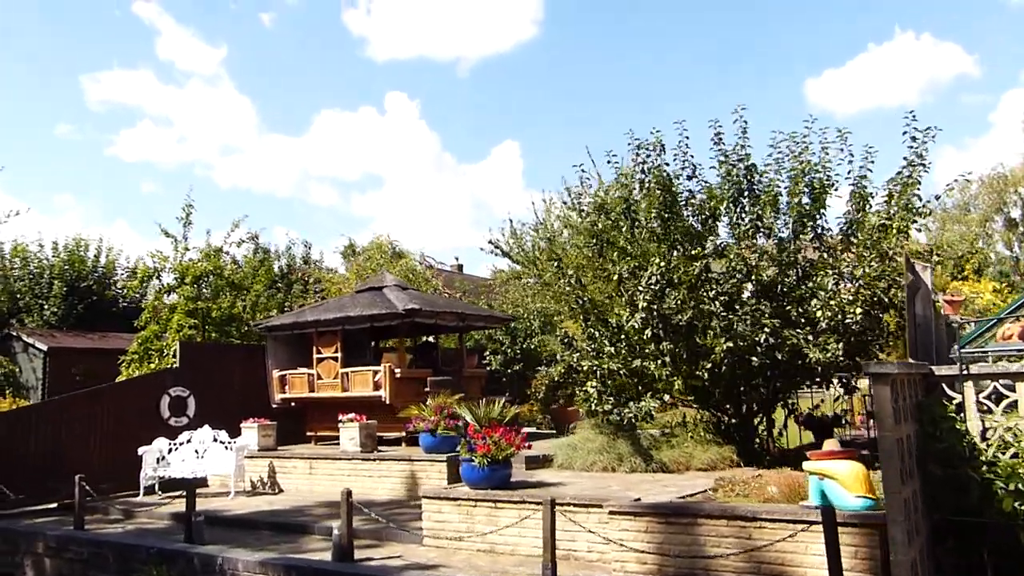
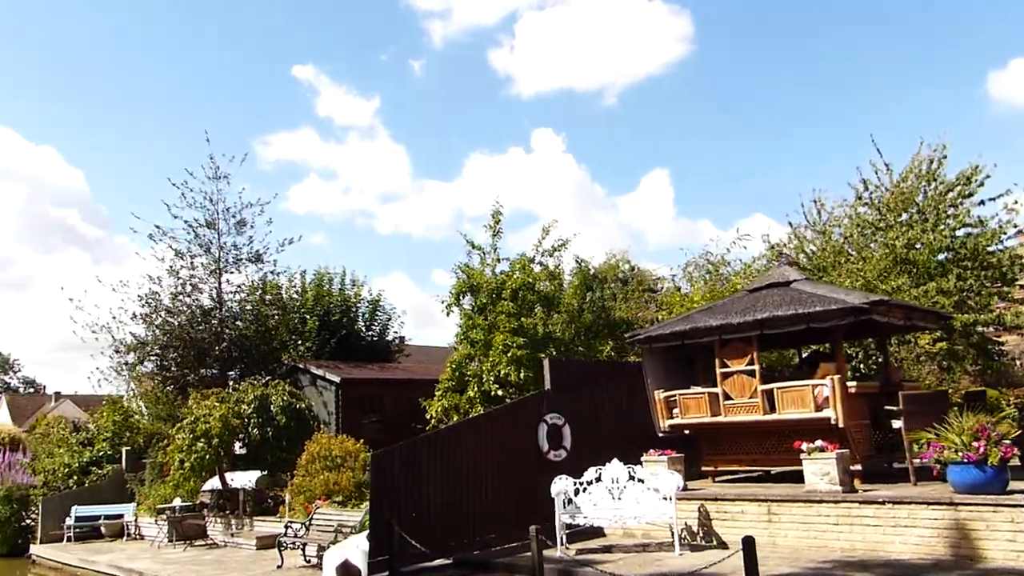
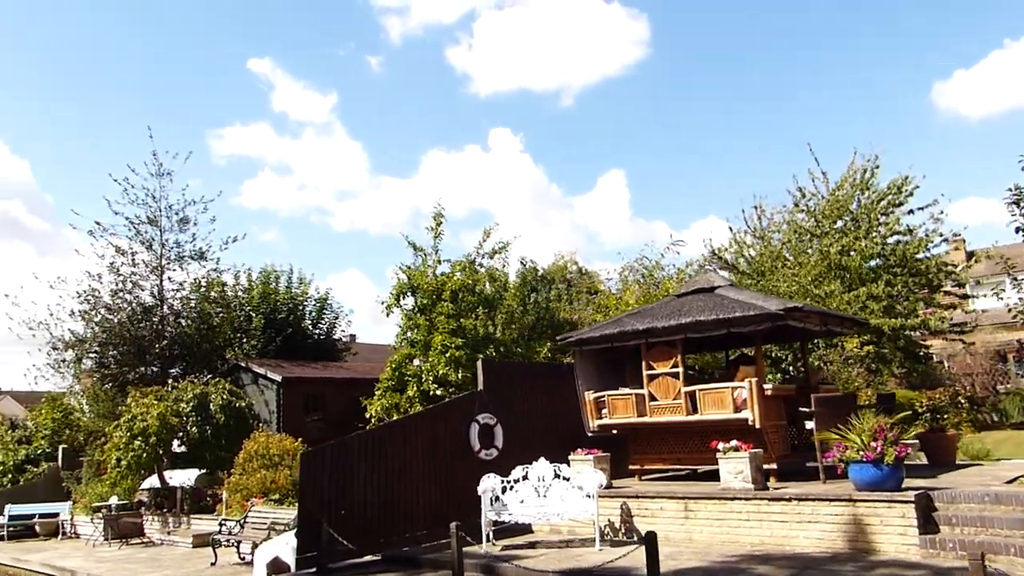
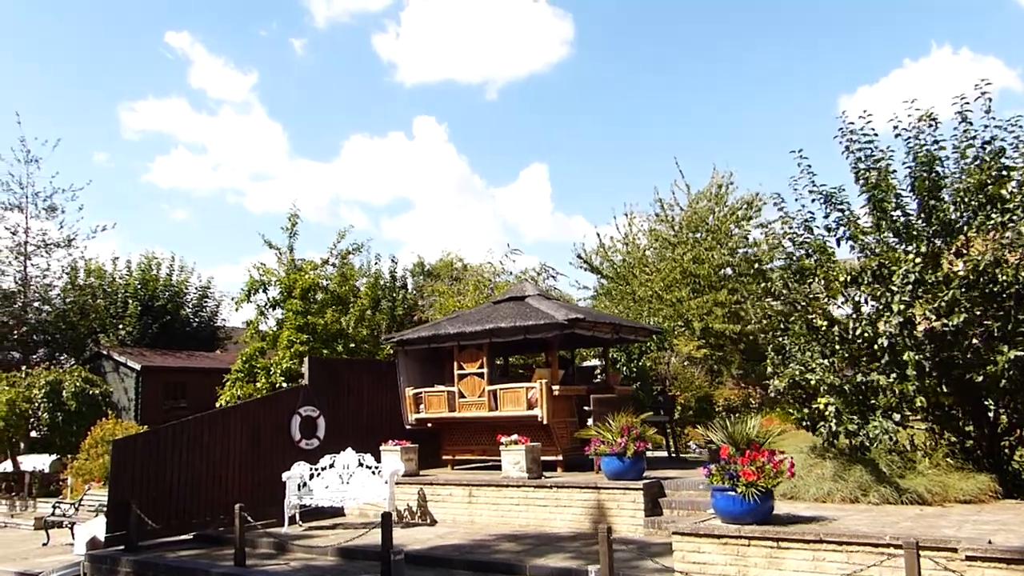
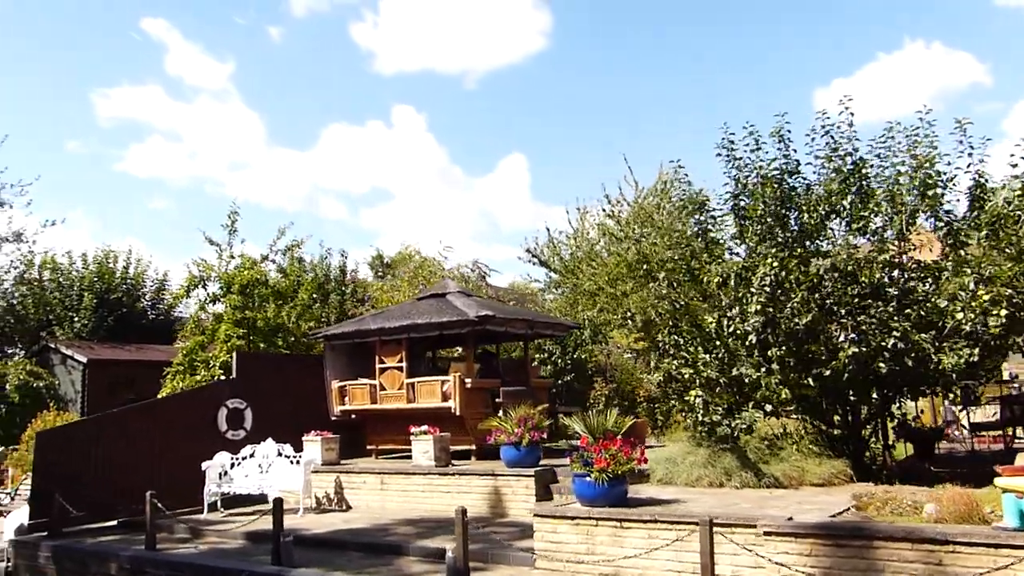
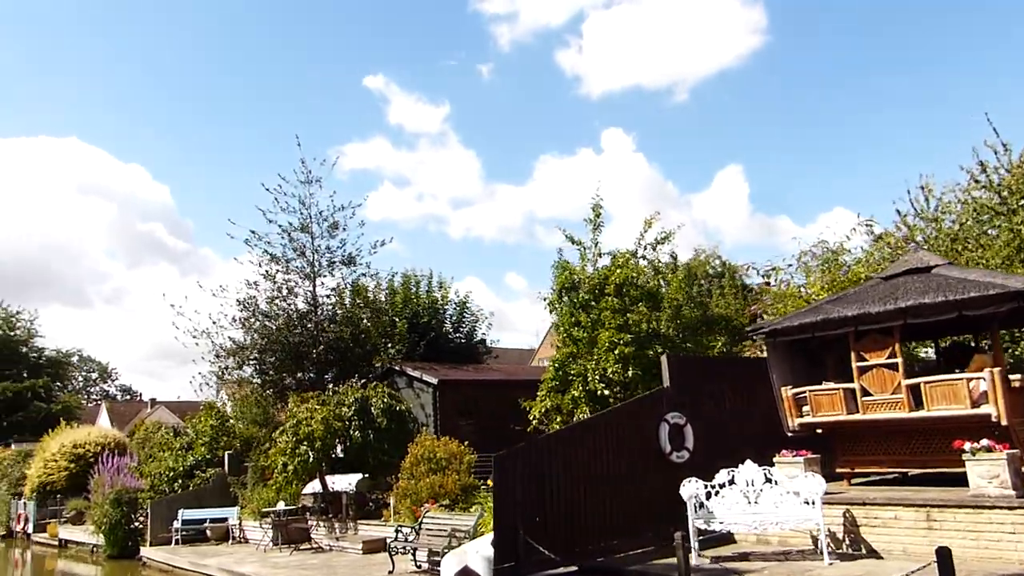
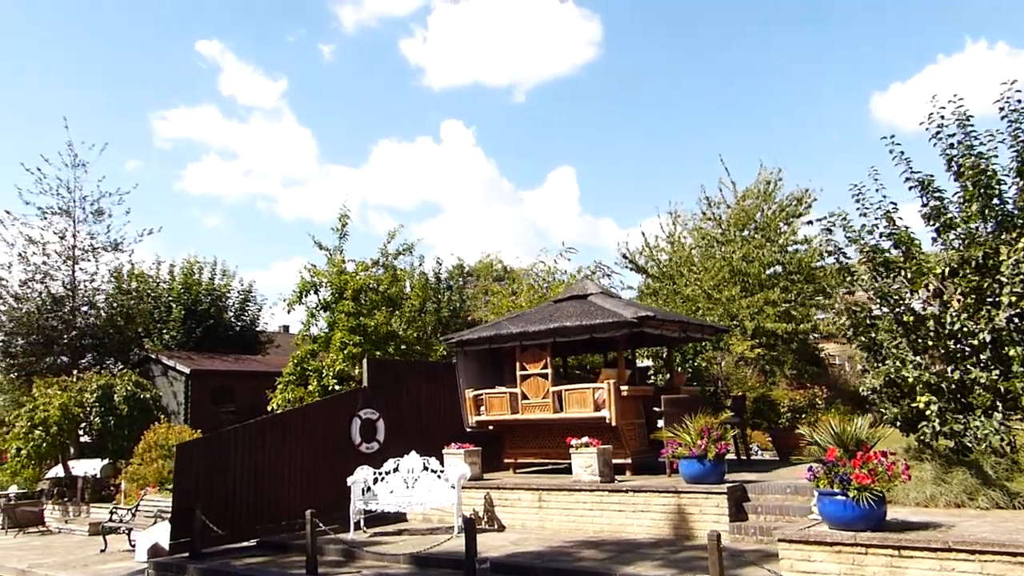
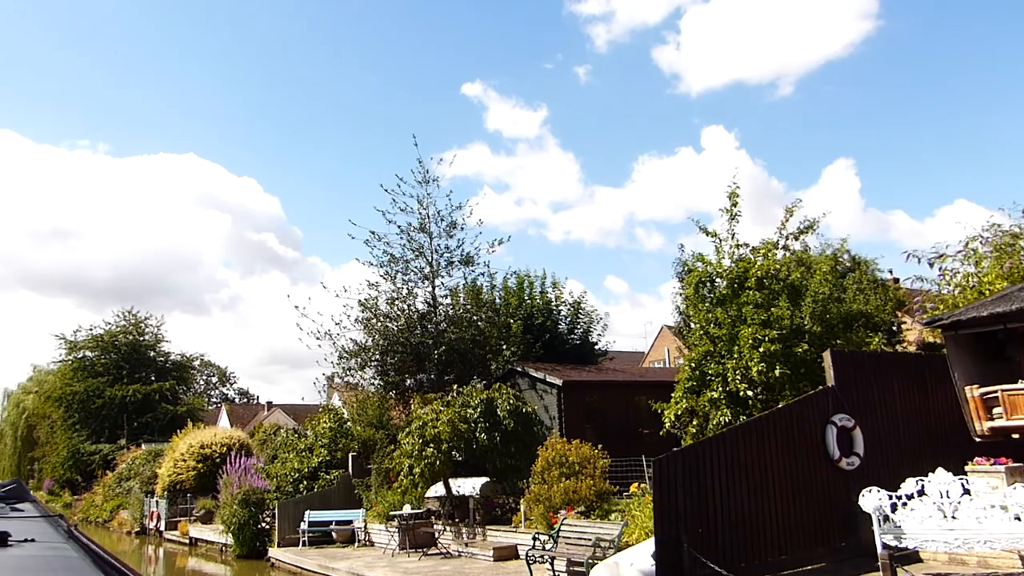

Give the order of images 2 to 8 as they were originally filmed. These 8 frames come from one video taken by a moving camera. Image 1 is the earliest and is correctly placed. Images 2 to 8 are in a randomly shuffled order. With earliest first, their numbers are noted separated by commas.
5, 4, 7, 3, 2, 6, 8
